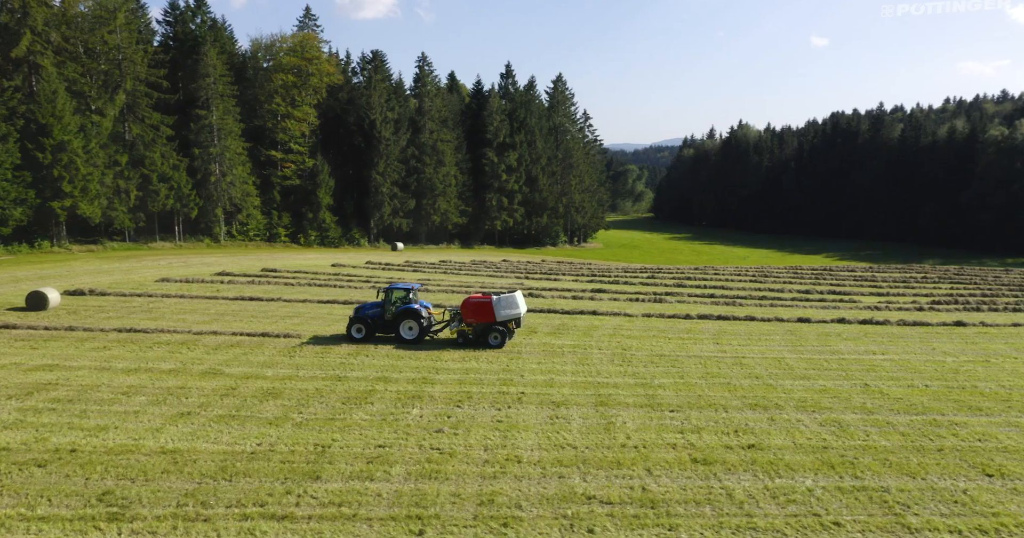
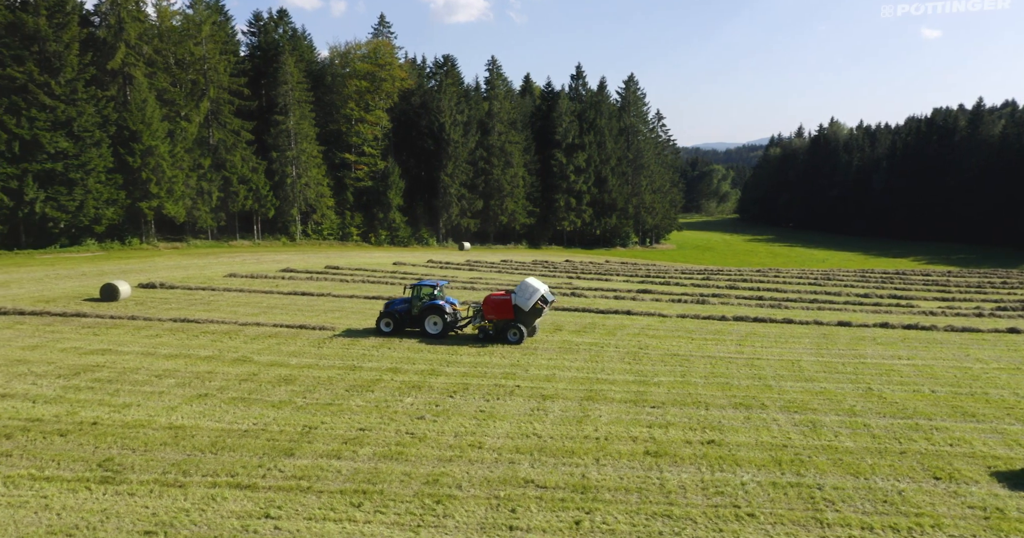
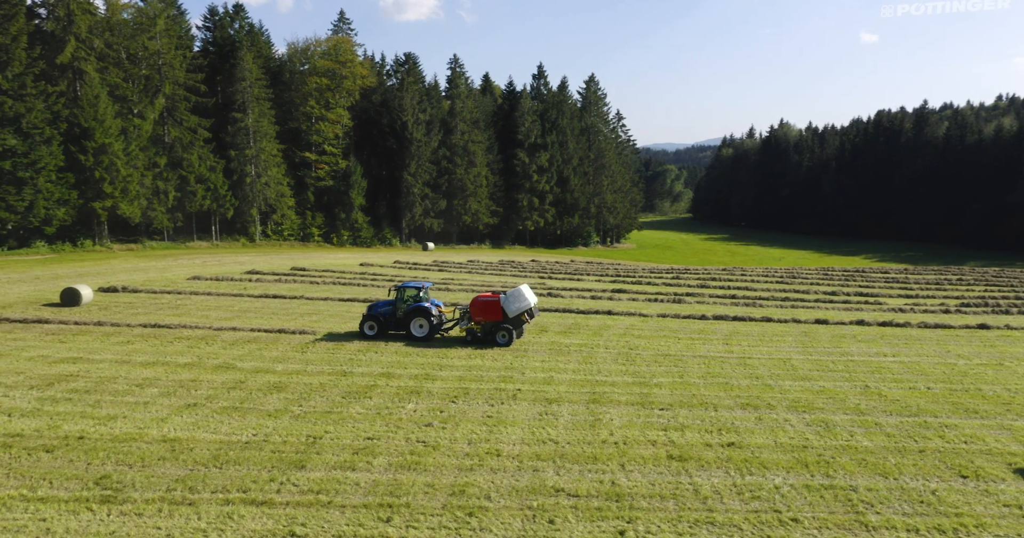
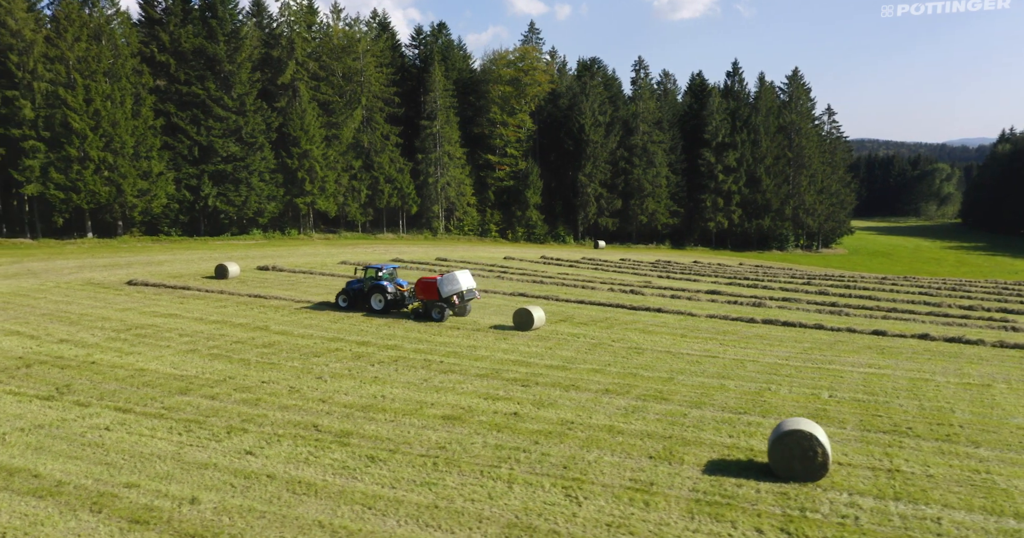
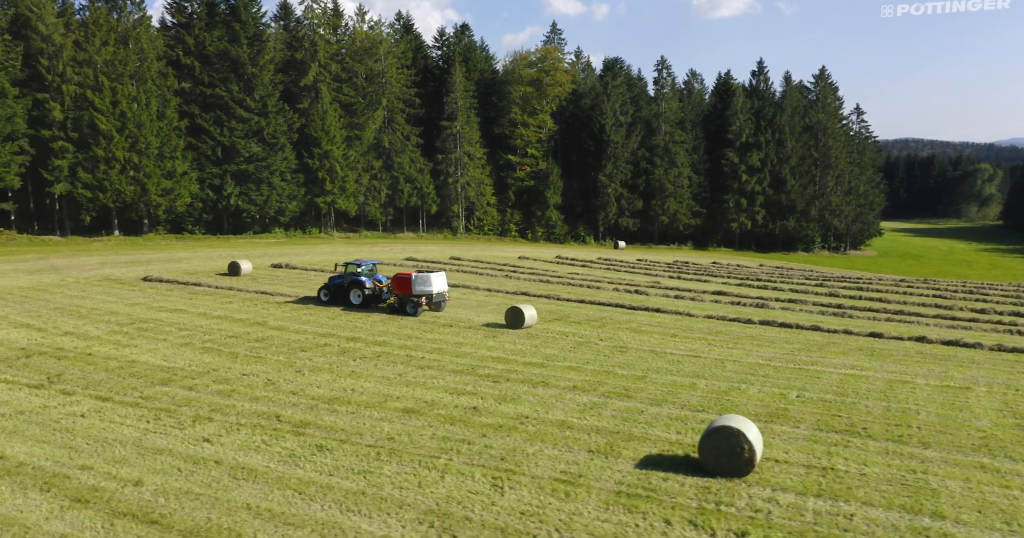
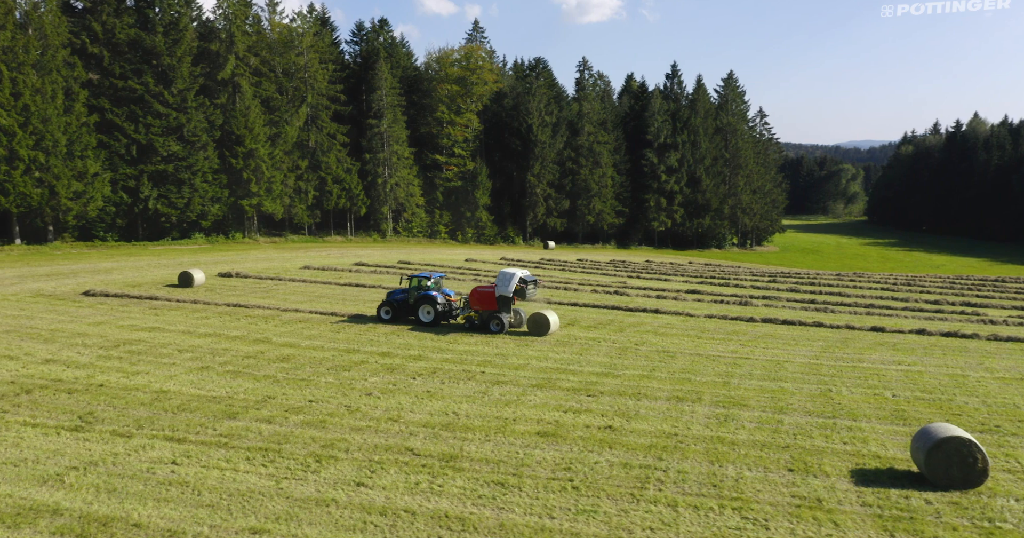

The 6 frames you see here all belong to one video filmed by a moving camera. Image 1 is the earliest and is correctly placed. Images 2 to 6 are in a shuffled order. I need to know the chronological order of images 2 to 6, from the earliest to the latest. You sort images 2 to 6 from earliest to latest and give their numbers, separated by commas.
3, 2, 6, 4, 5
